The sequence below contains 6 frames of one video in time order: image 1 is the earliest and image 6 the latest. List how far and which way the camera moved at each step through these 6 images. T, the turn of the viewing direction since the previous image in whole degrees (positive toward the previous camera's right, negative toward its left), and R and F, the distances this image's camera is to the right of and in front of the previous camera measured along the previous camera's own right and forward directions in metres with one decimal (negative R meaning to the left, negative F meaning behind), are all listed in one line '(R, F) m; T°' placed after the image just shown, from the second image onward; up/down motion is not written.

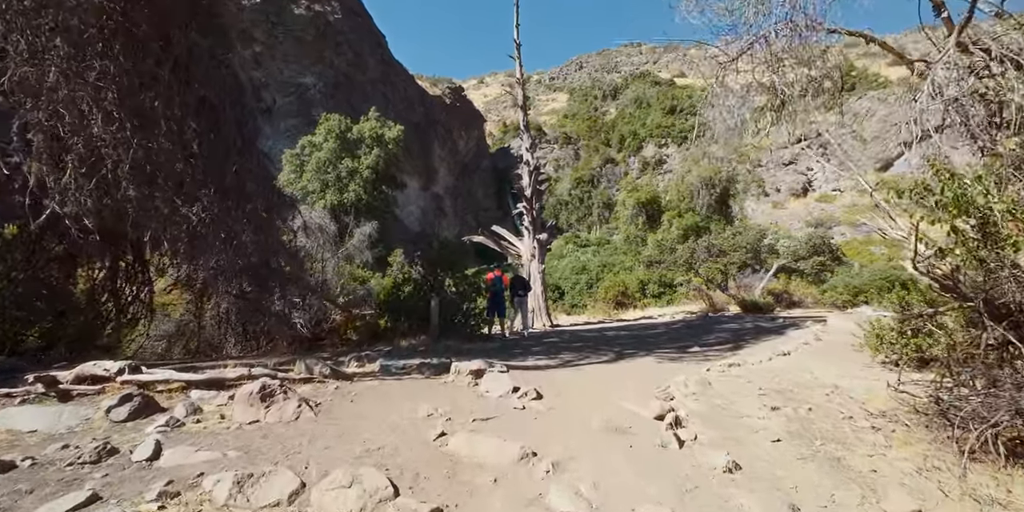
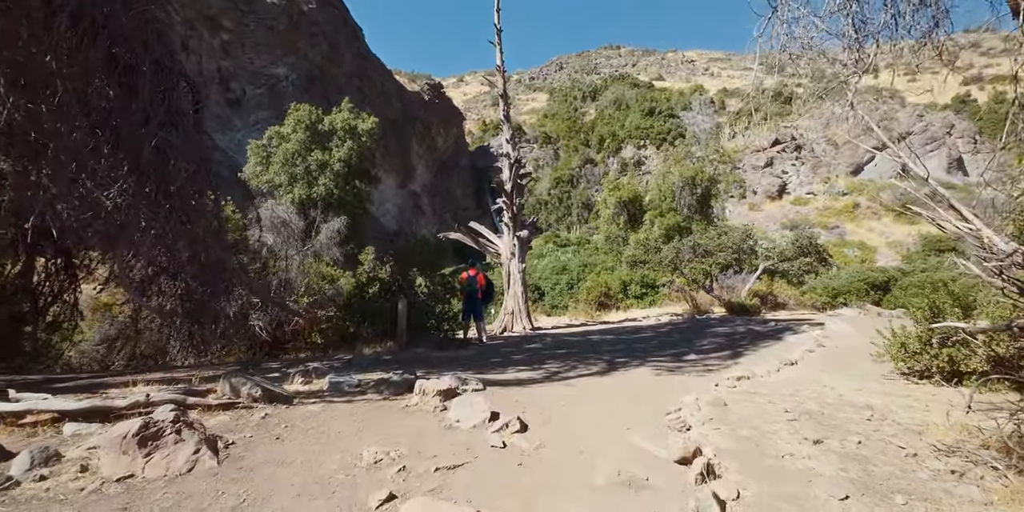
(0.0, +0.7) m; +3°
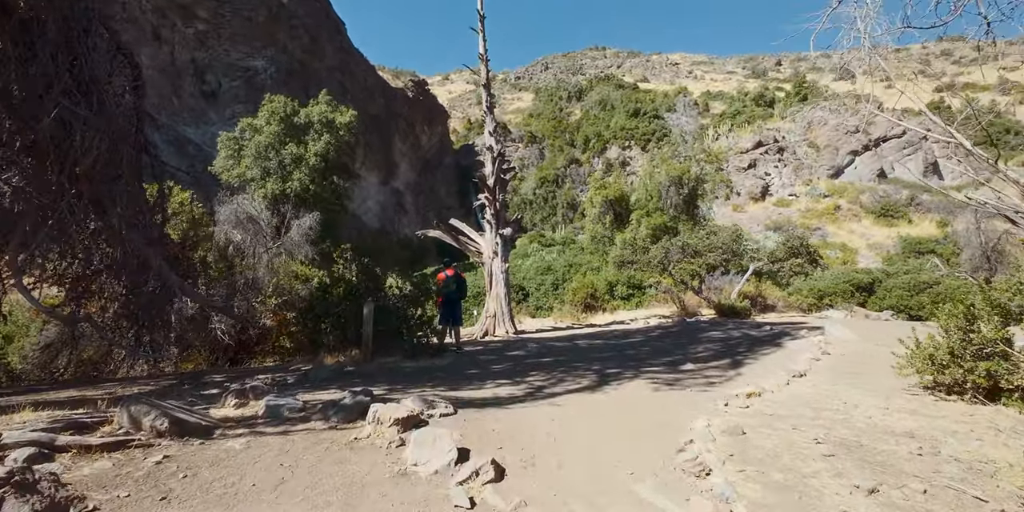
(+0.1, +0.6) m; +2°
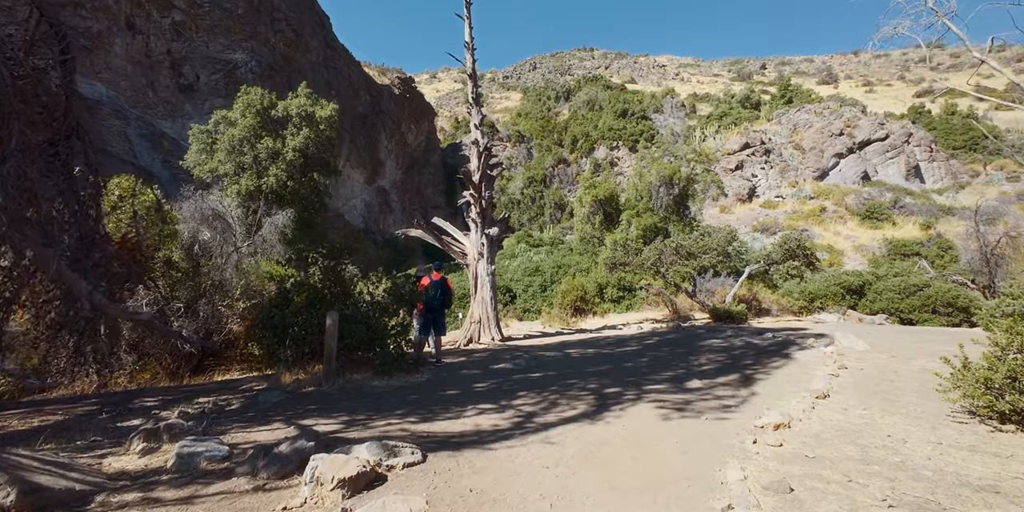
(0.0, +0.7) m; +2°
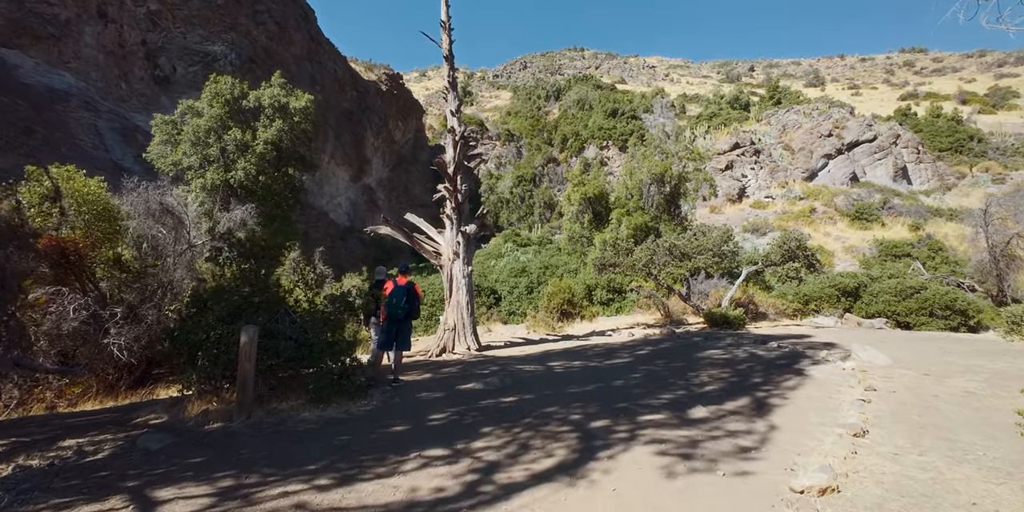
(+0.2, +0.9) m; +1°
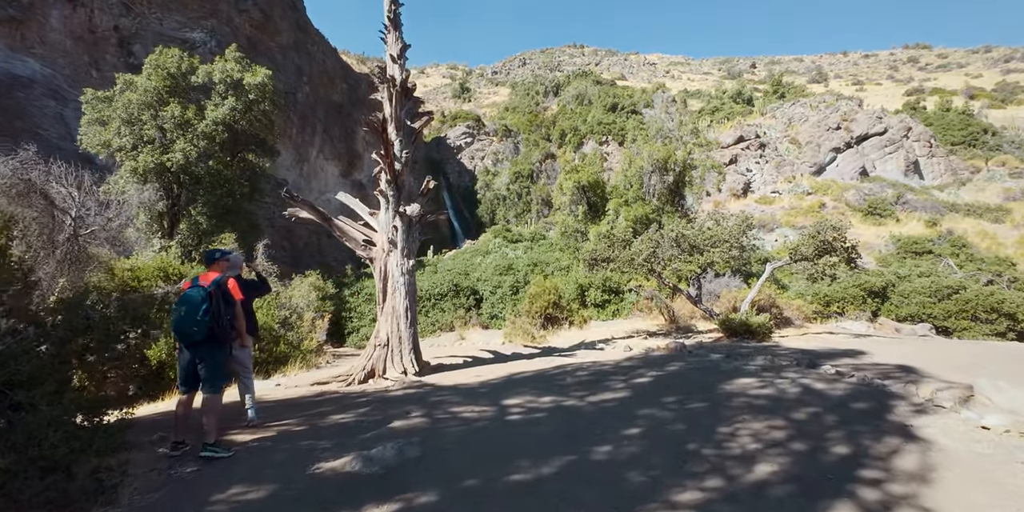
(+0.7, +2.3) m; 0°
